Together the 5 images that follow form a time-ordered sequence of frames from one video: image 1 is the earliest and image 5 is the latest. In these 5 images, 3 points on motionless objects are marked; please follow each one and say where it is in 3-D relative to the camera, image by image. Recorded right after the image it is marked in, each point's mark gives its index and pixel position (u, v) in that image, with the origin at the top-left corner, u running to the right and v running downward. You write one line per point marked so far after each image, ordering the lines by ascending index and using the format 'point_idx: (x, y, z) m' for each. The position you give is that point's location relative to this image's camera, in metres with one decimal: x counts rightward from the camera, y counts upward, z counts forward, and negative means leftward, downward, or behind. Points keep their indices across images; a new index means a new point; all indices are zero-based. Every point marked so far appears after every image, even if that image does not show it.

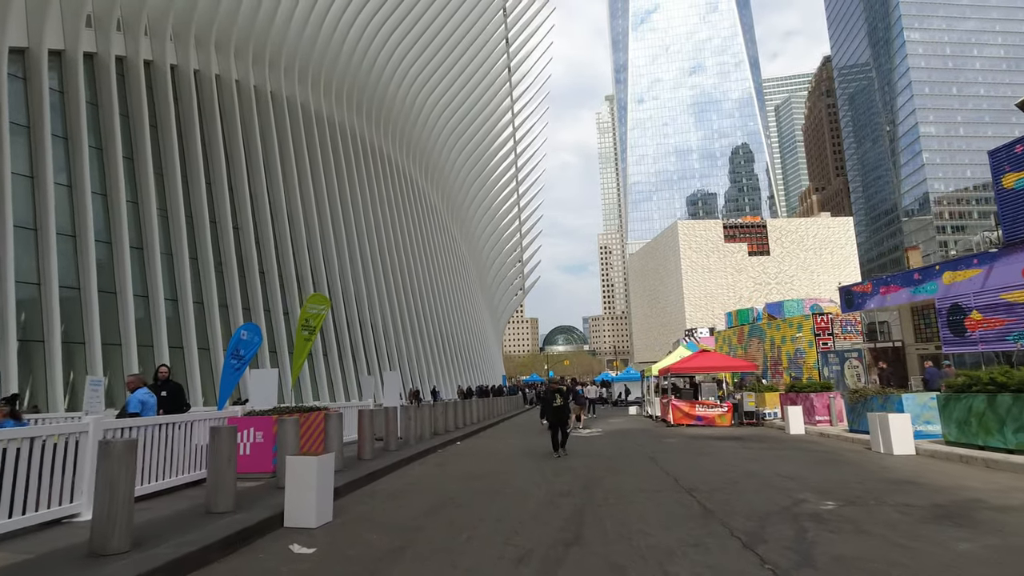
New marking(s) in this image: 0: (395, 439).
0: (-2.0, -2.6, +10.6) m
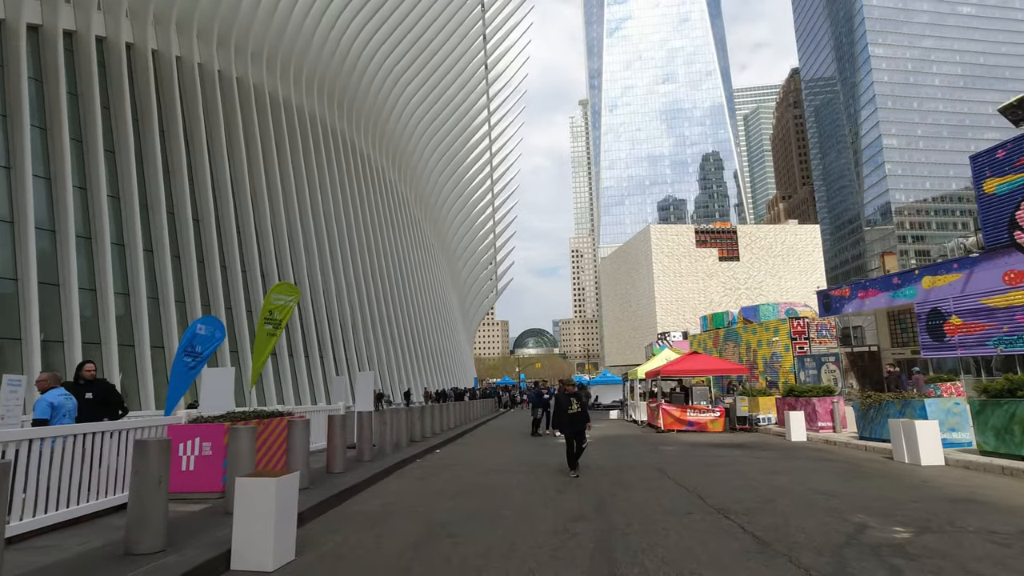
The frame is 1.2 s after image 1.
0: (-2.2, -2.5, +9.4) m
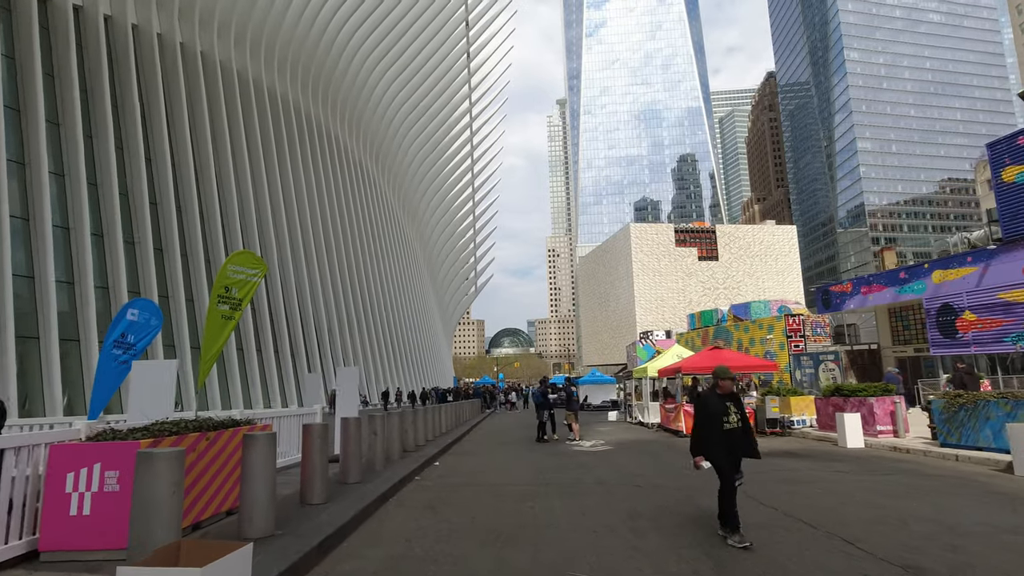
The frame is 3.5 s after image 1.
0: (-1.8, -2.1, +7.2) m
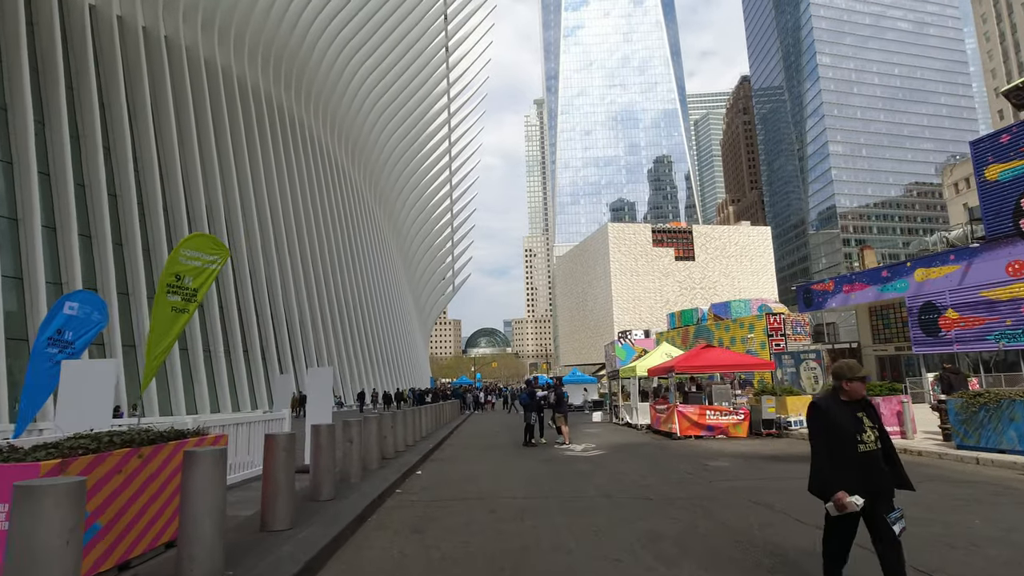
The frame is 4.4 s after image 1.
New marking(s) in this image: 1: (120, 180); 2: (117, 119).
0: (-1.9, -2.0, +6.3) m
1: (-11.3, +3.2, +17.7) m
2: (-11.6, +5.0, +18.0) m
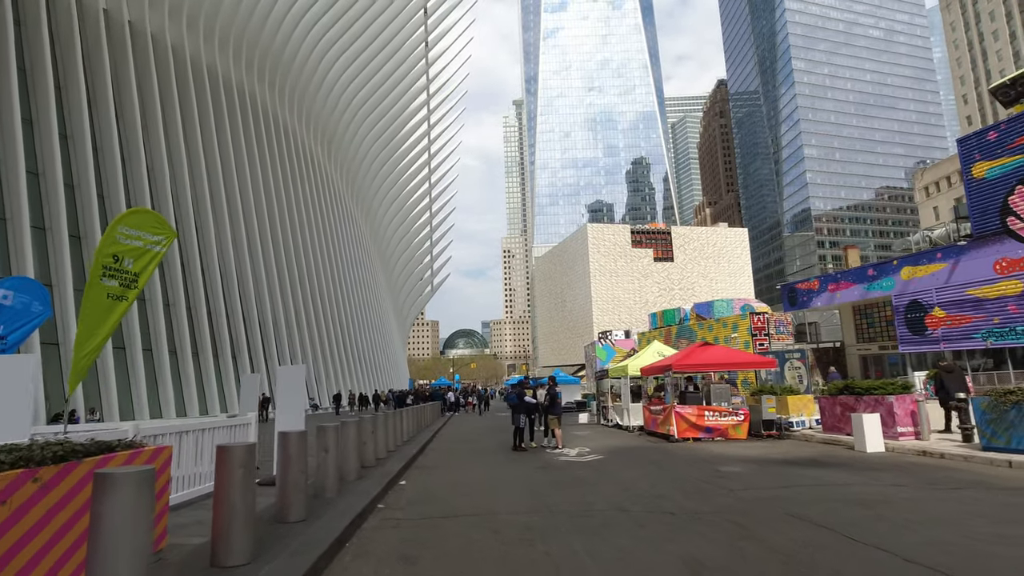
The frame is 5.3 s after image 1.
0: (-1.9, -1.8, +5.4) m
1: (-11.7, +3.4, +16.5) m
2: (-12.0, +5.2, +16.7) m
